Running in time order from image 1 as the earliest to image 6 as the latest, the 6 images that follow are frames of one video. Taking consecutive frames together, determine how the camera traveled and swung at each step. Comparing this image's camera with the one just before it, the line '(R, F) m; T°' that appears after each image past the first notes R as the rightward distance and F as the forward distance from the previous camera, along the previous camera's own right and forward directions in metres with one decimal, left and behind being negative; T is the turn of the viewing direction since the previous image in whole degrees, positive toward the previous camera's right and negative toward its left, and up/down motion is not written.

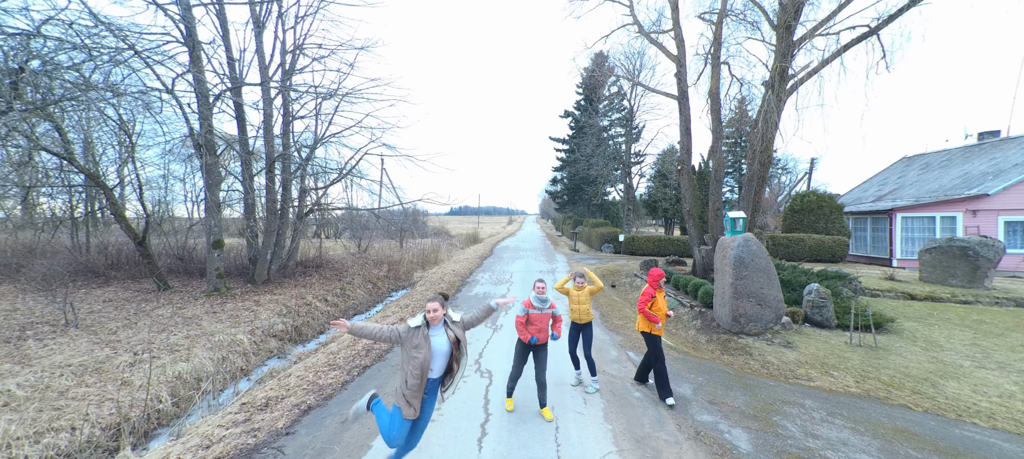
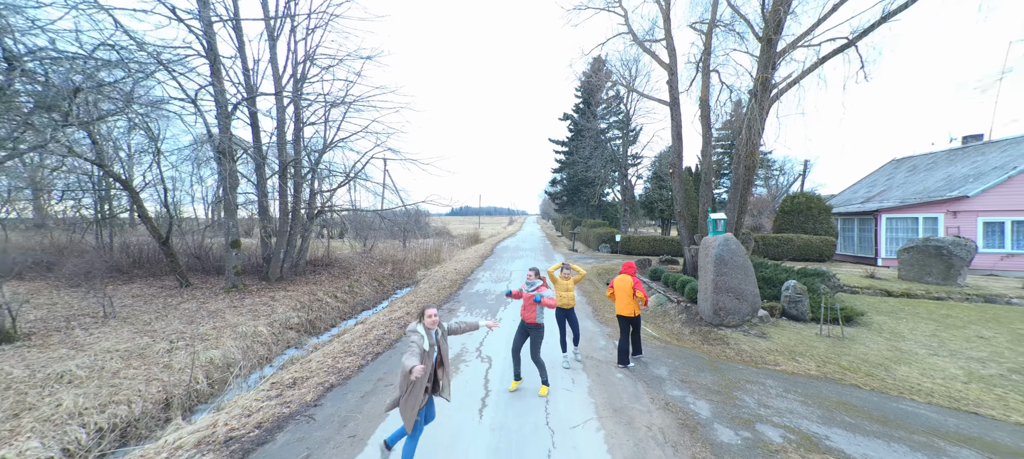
(+0.1, -0.5) m; 0°
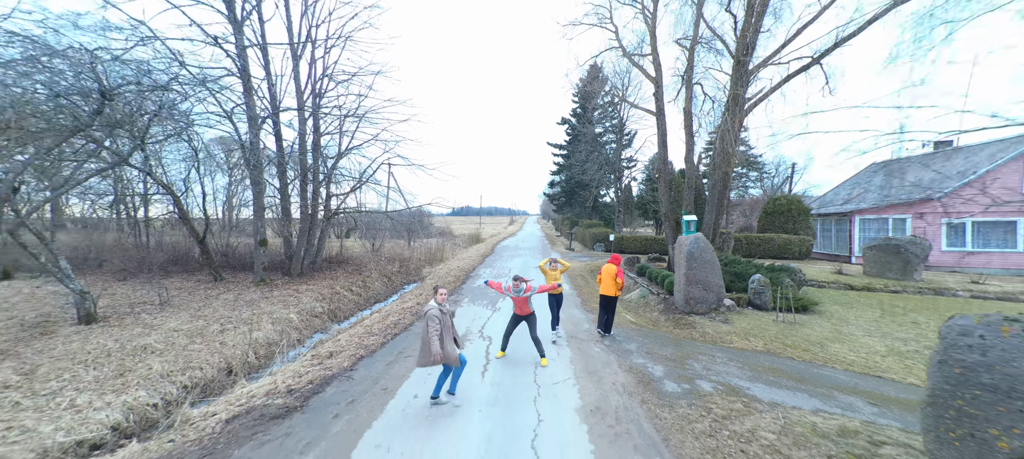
(+0.1, -1.0) m; 0°
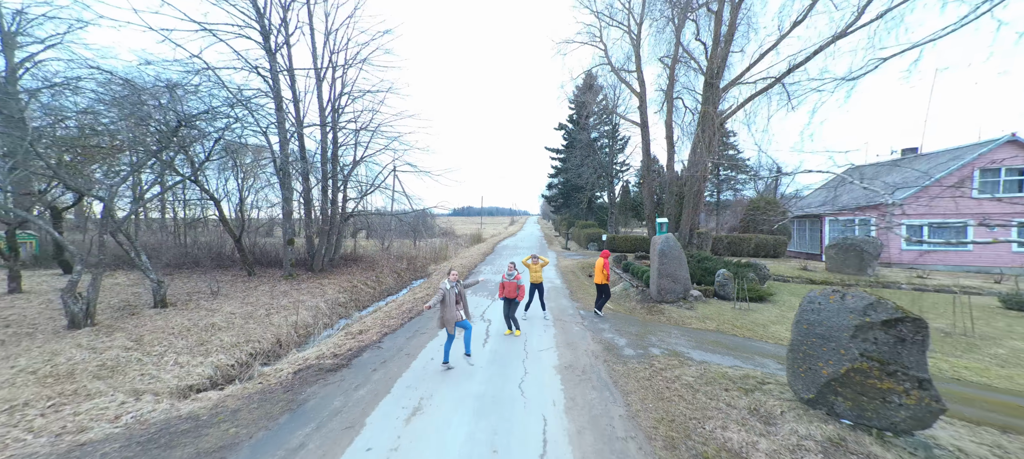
(+0.1, -1.3) m; 0°
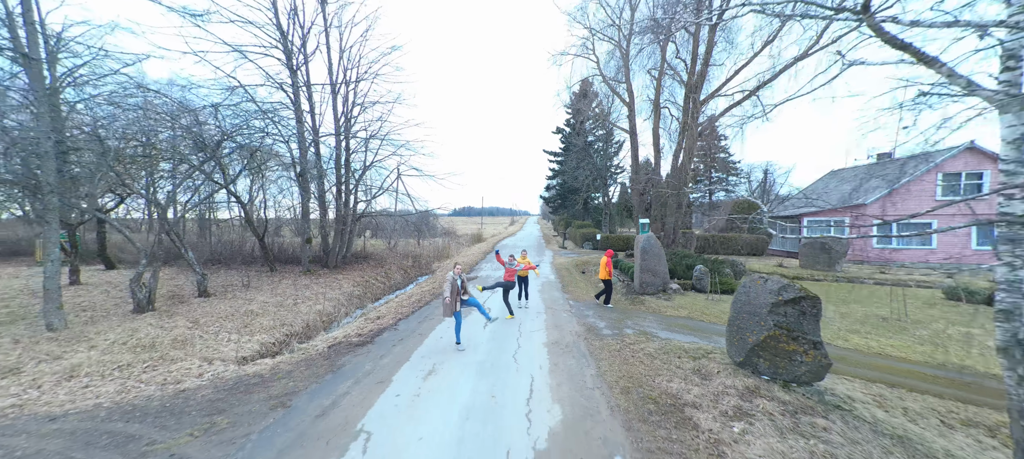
(+0.1, -1.1) m; 0°
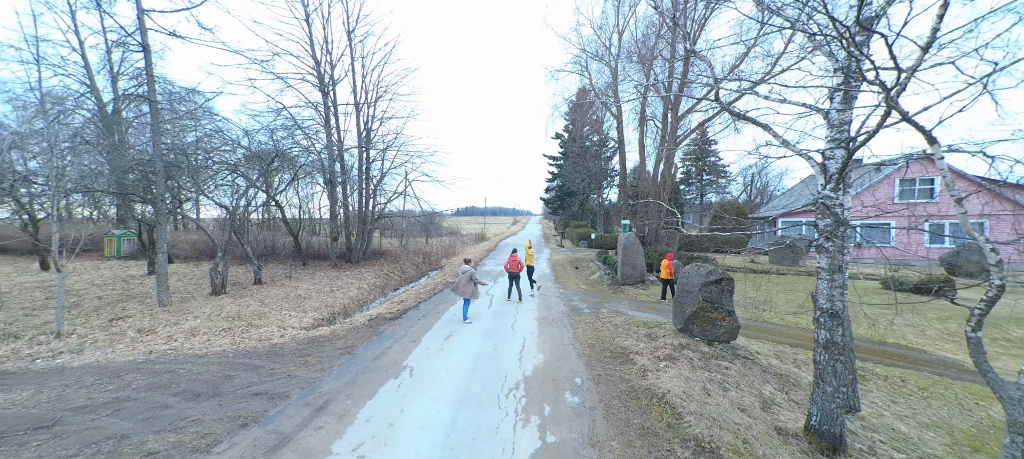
(+0.1, -1.7) m; 0°
